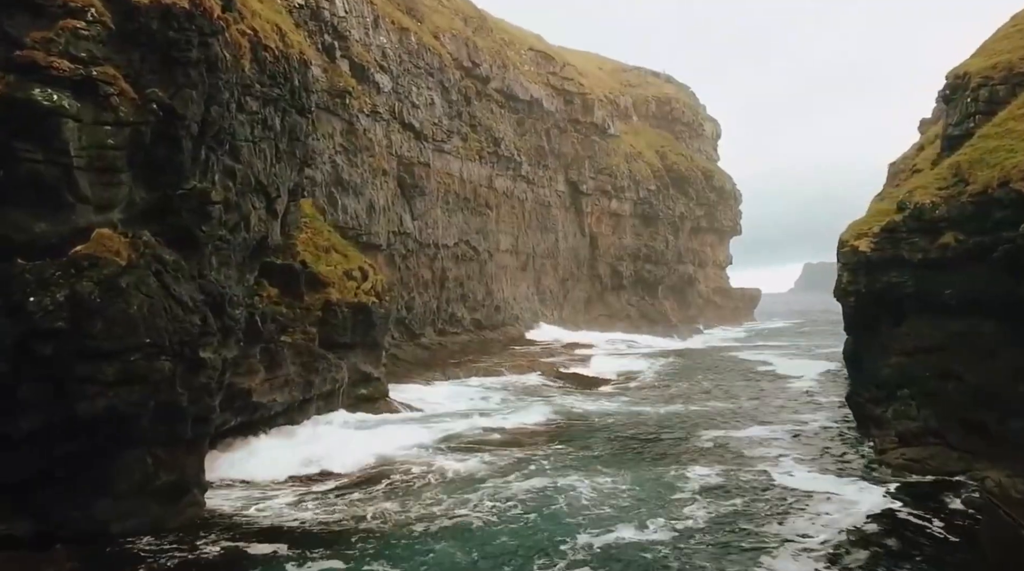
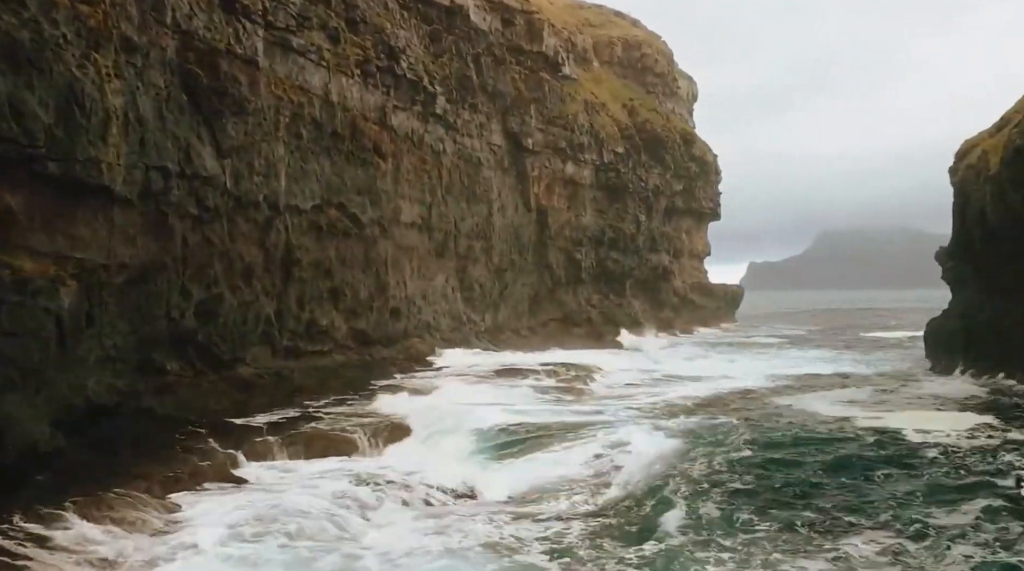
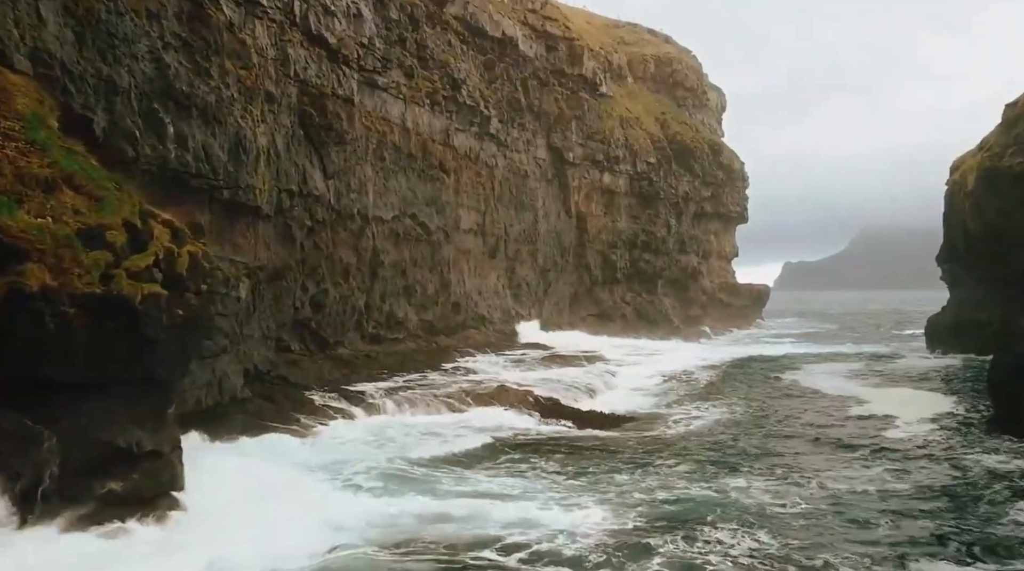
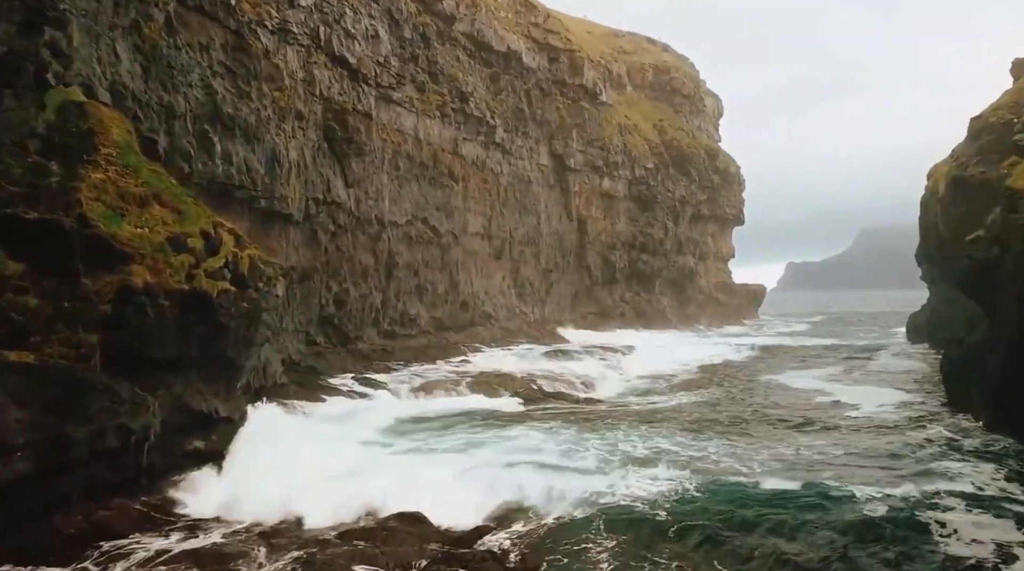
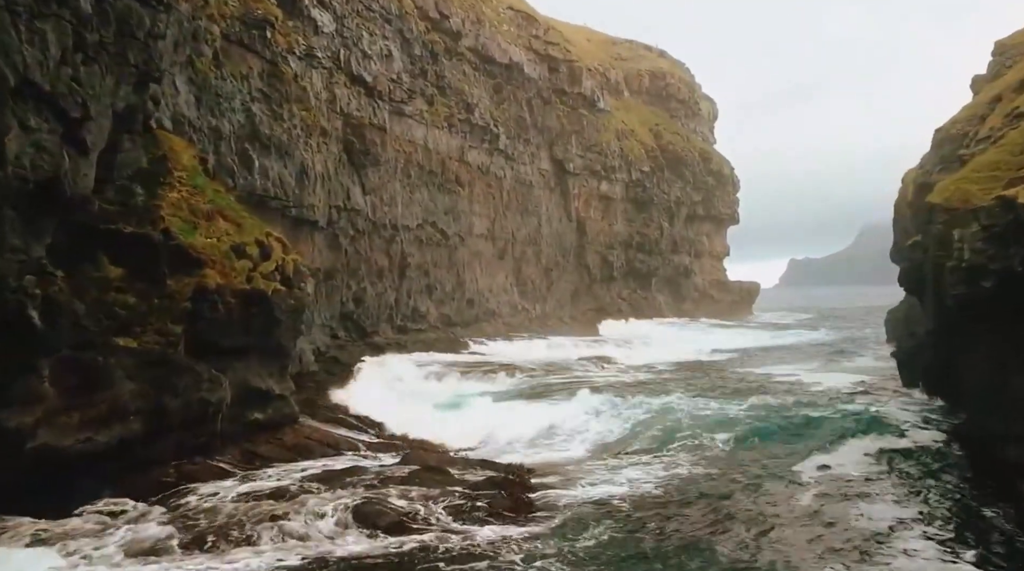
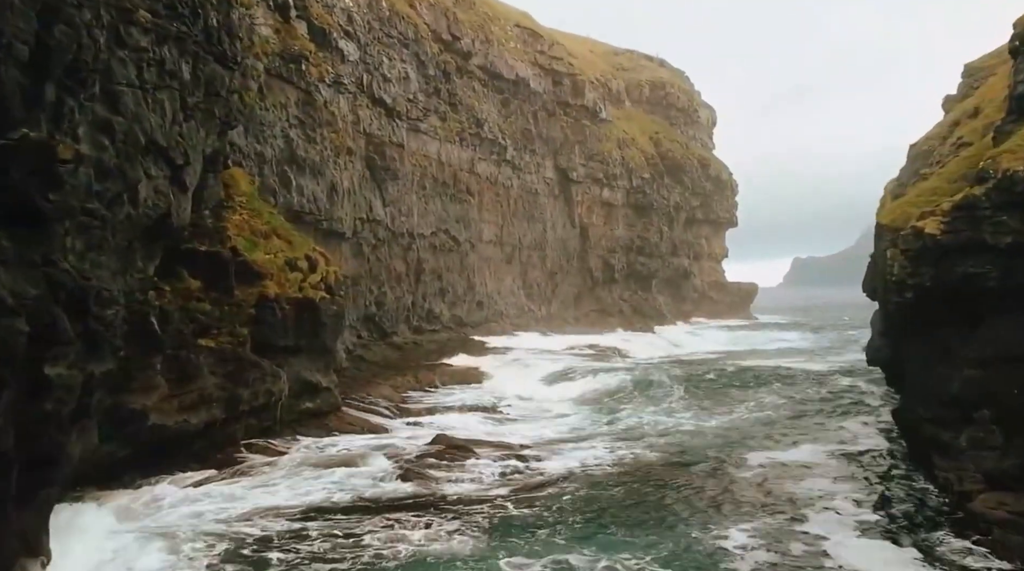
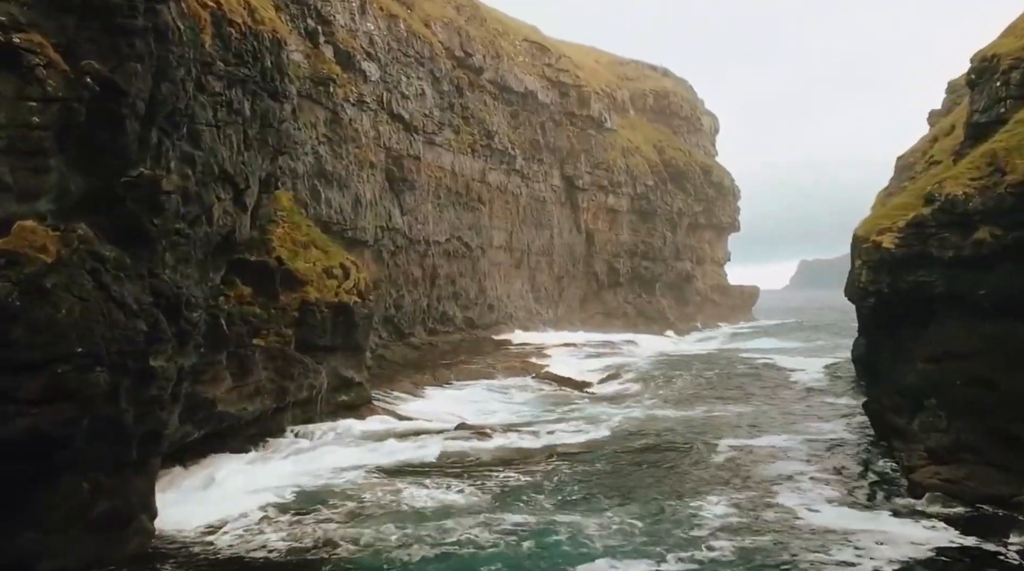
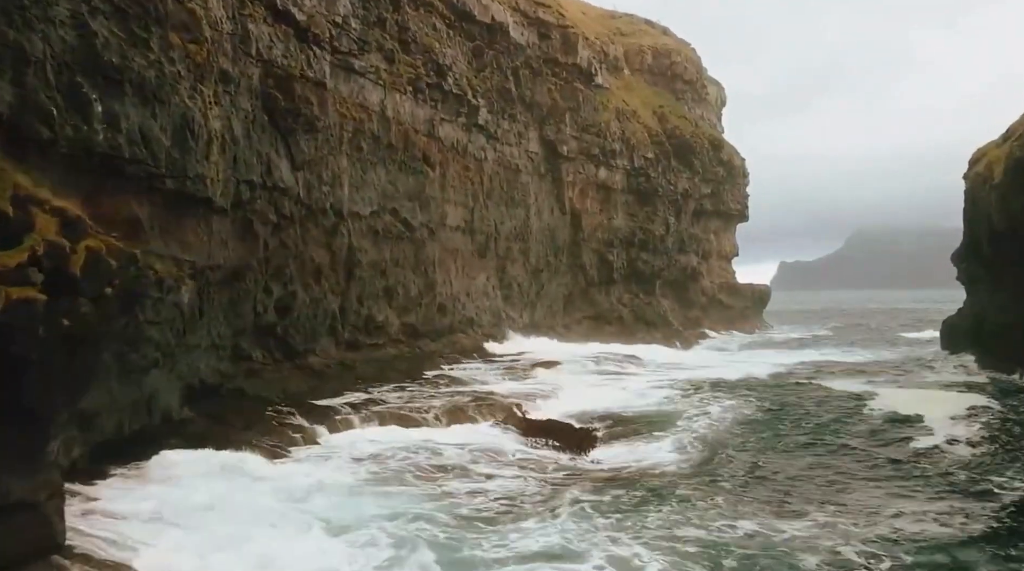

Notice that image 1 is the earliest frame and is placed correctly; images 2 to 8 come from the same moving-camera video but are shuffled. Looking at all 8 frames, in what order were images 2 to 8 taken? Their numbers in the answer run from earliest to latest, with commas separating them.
7, 6, 5, 4, 3, 8, 2
